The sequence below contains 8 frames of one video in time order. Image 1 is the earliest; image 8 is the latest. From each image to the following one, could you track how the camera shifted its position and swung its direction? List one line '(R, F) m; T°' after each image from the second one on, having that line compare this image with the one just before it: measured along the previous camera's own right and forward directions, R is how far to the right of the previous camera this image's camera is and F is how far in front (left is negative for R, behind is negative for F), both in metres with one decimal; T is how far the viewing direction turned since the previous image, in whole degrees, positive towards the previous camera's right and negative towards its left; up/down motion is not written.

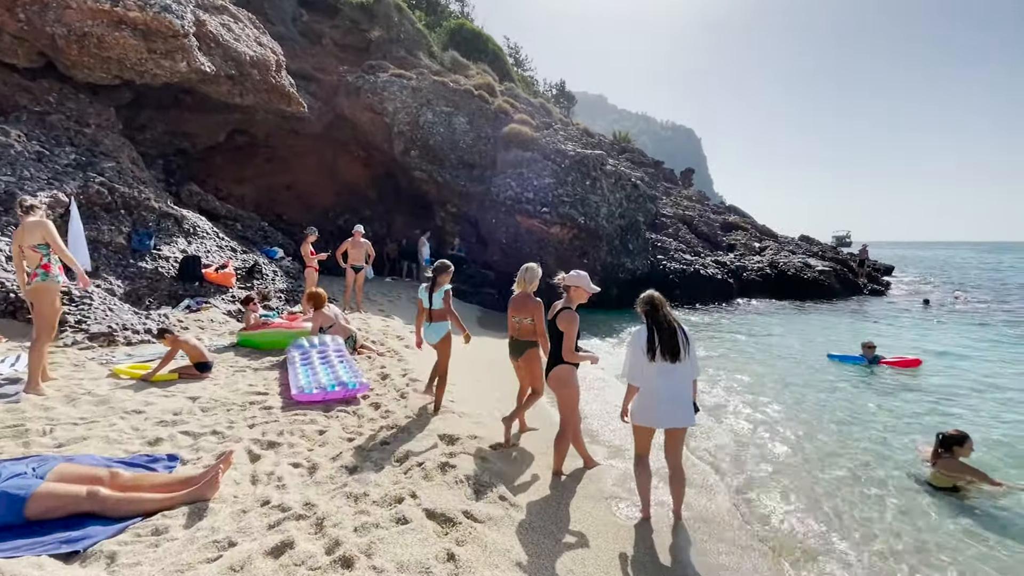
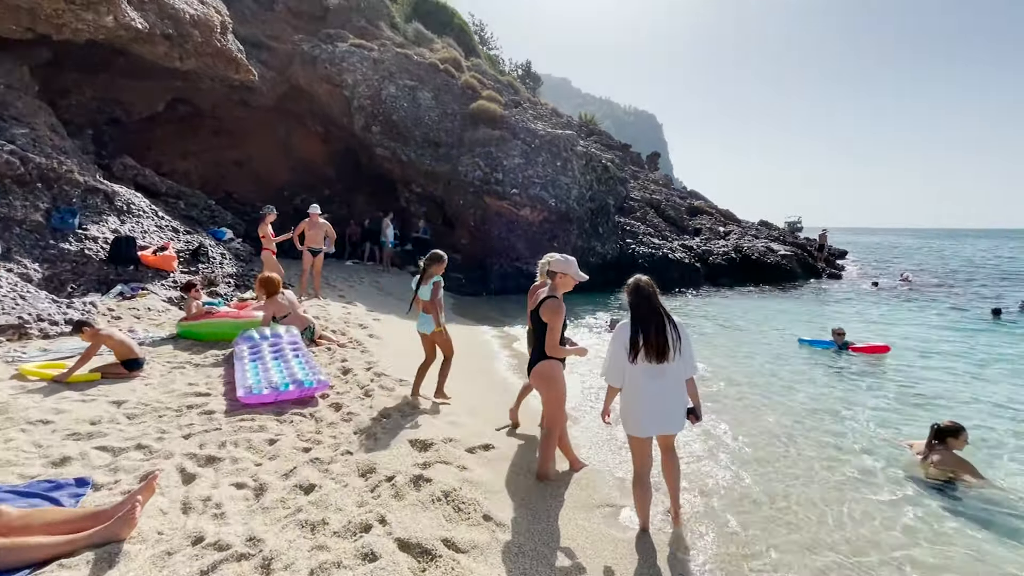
(-0.1, +0.5) m; +4°
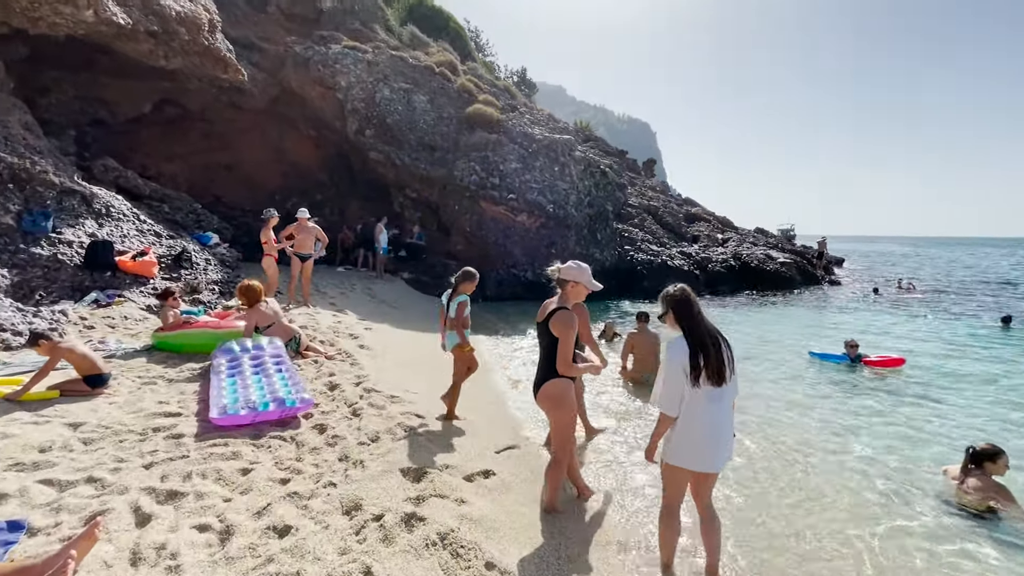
(-0.1, +0.4) m; +1°
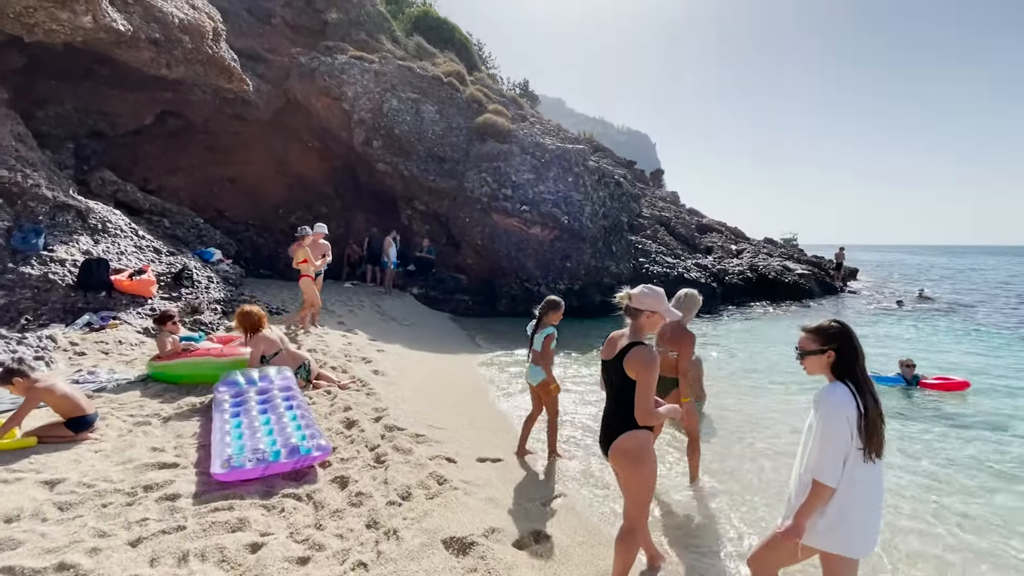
(-0.4, +0.6) m; 0°
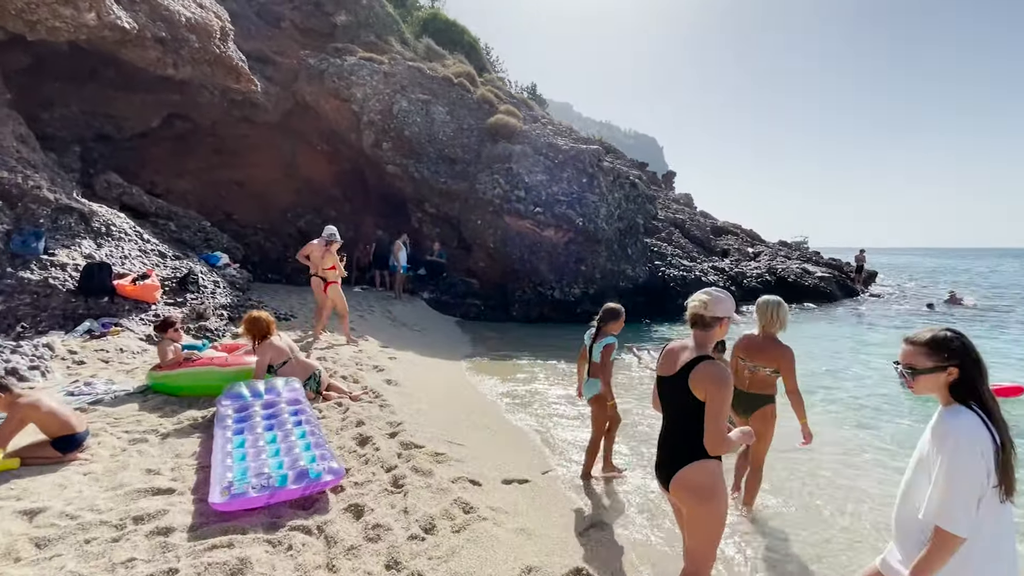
(-0.2, +0.4) m; -1°
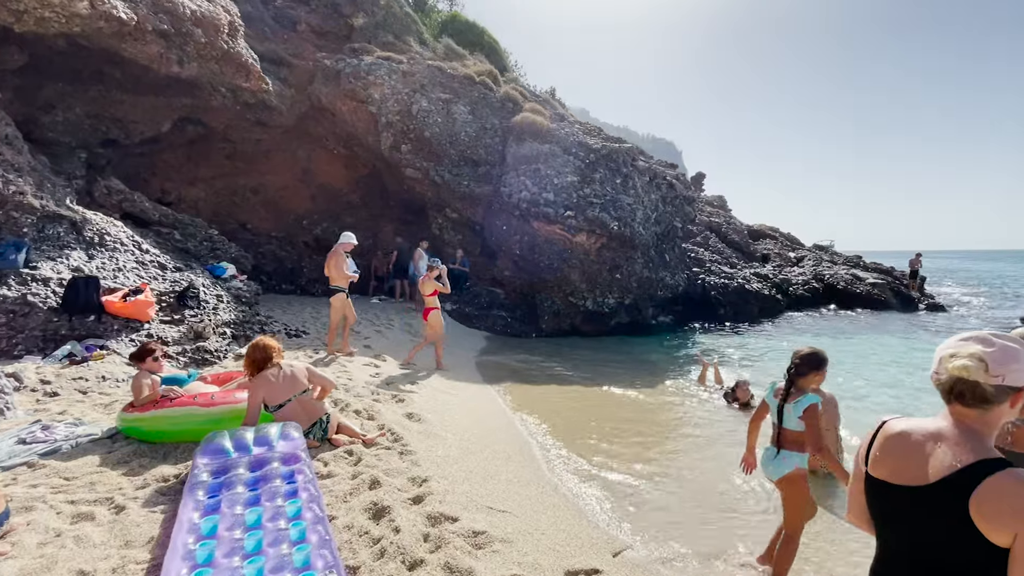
(-0.3, +1.1) m; -2°
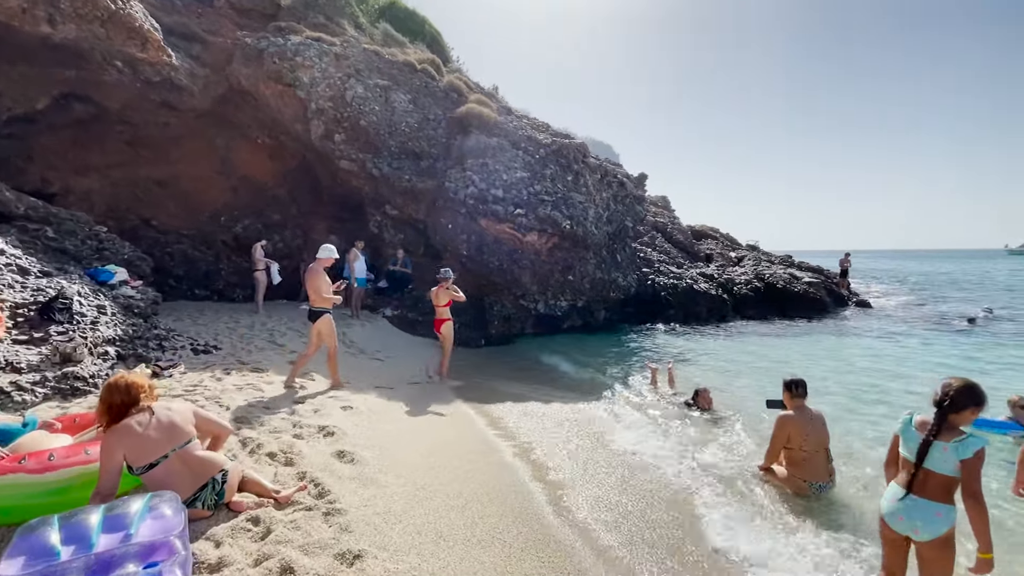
(-0.1, +0.9) m; +7°
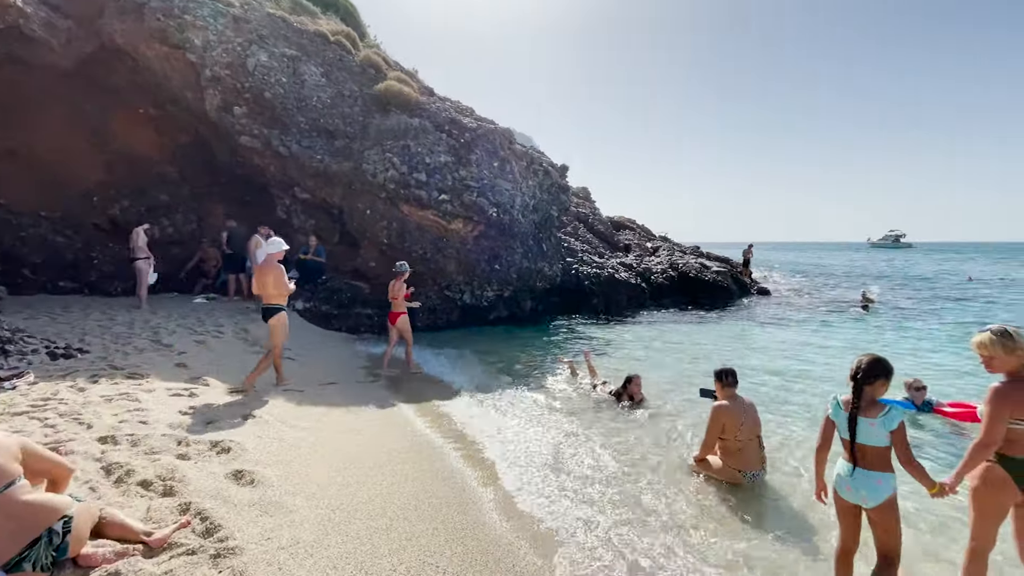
(-0.1, +0.5) m; +9°
